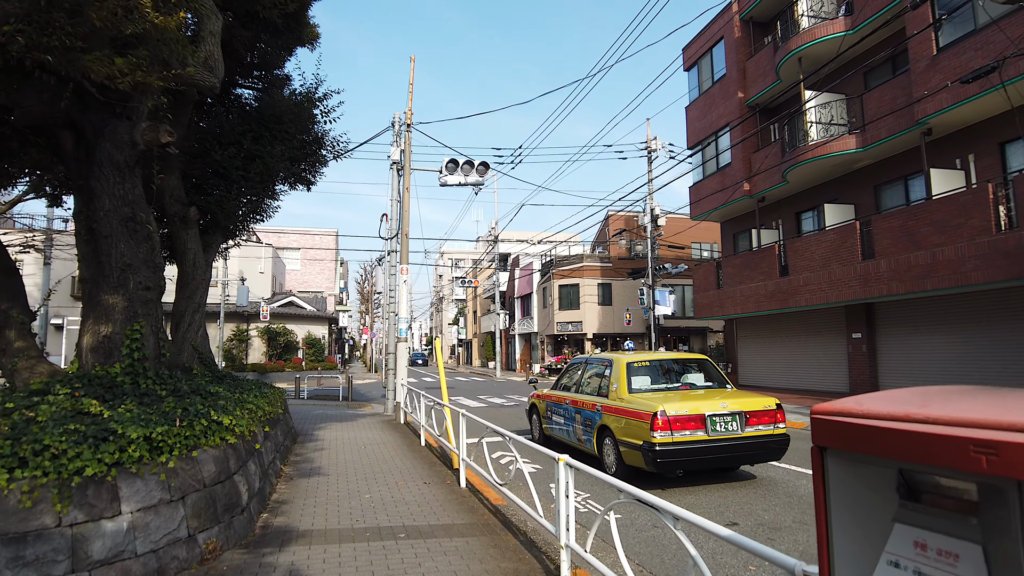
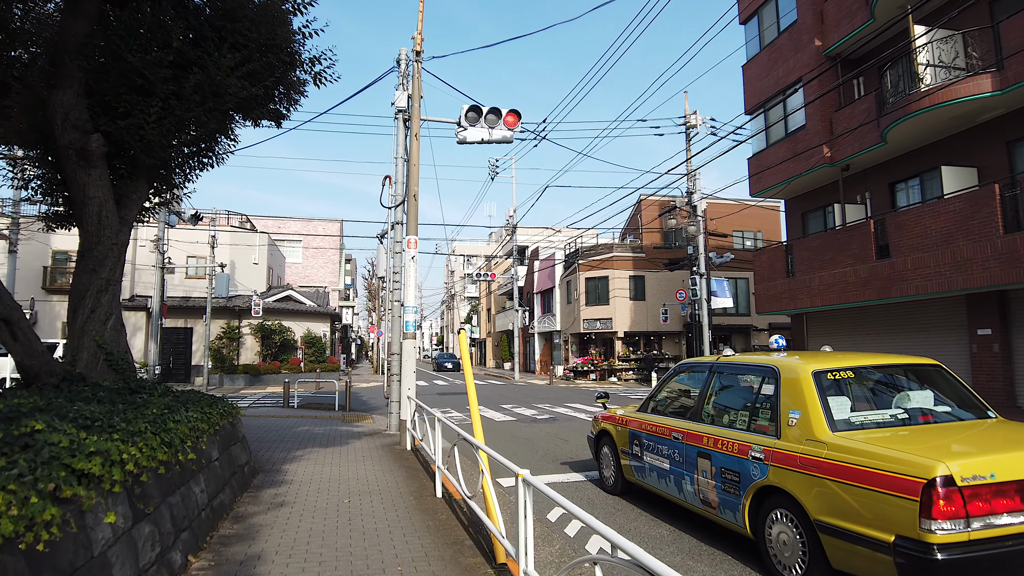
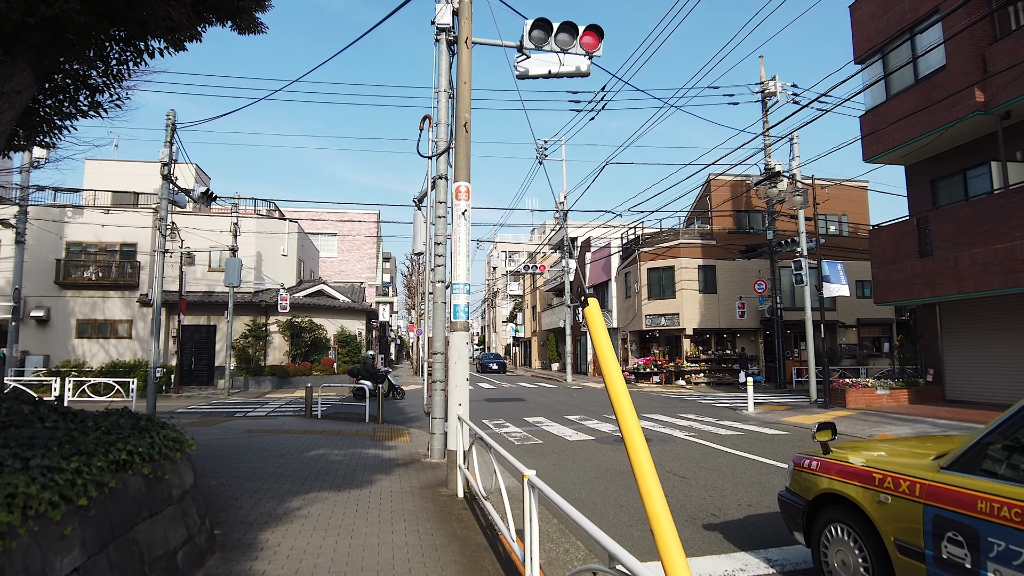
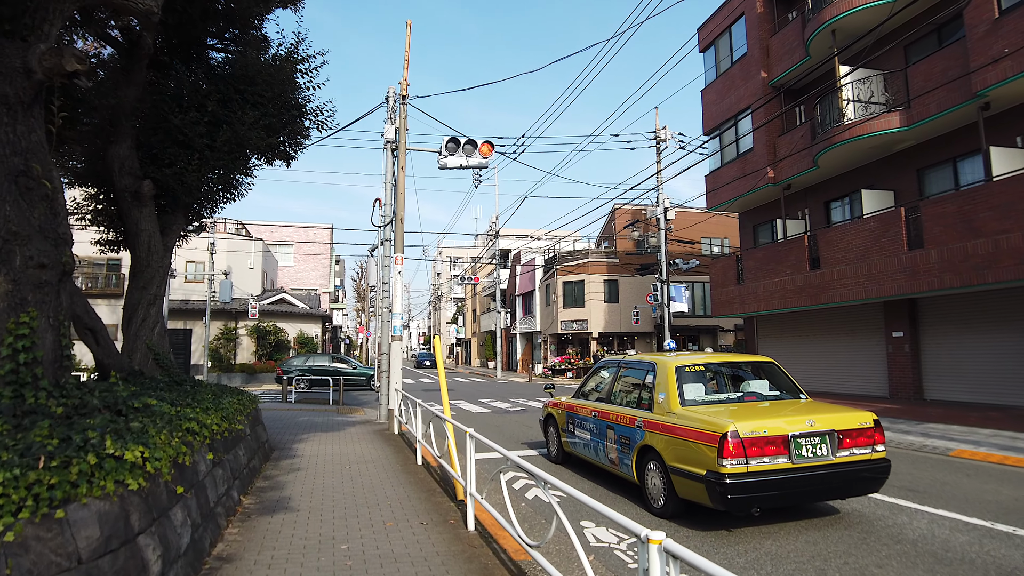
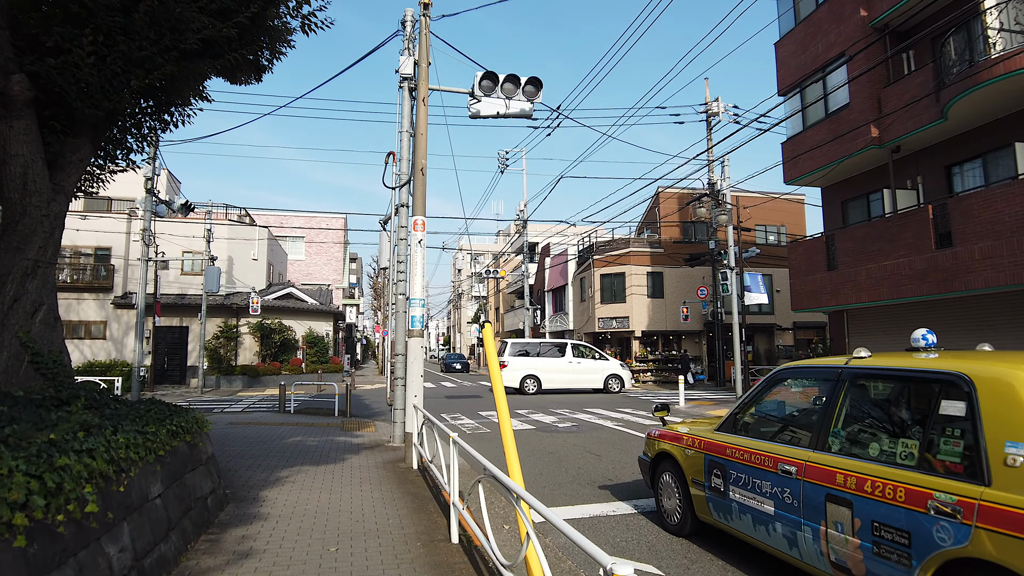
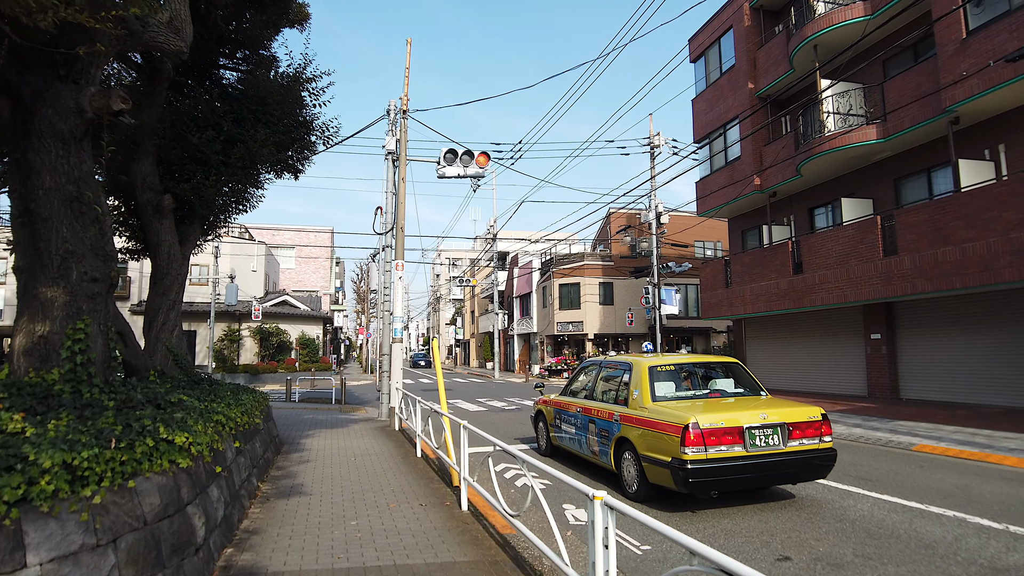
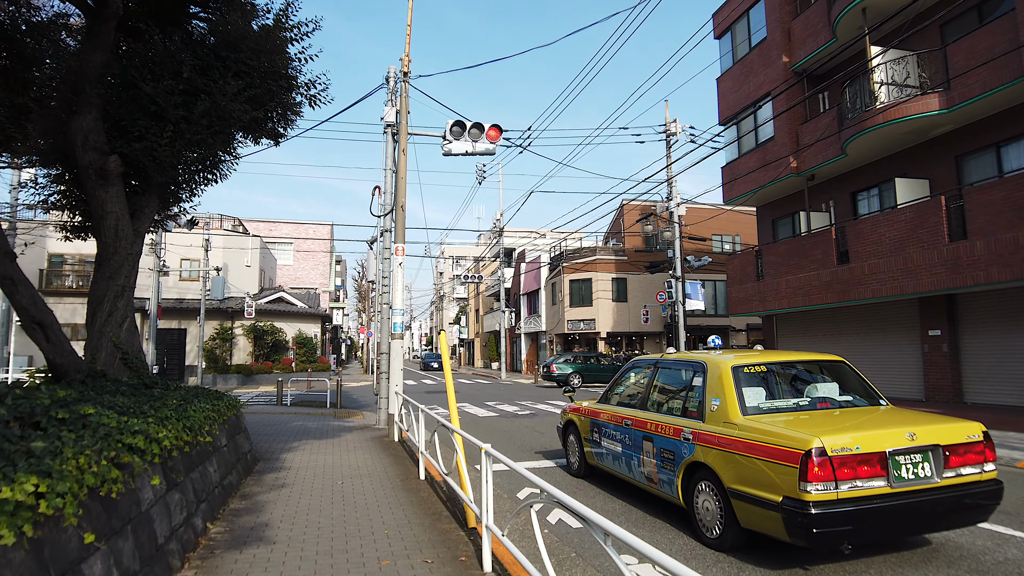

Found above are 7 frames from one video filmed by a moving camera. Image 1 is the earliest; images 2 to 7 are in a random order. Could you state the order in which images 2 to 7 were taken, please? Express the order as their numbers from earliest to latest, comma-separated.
6, 4, 7, 2, 5, 3
